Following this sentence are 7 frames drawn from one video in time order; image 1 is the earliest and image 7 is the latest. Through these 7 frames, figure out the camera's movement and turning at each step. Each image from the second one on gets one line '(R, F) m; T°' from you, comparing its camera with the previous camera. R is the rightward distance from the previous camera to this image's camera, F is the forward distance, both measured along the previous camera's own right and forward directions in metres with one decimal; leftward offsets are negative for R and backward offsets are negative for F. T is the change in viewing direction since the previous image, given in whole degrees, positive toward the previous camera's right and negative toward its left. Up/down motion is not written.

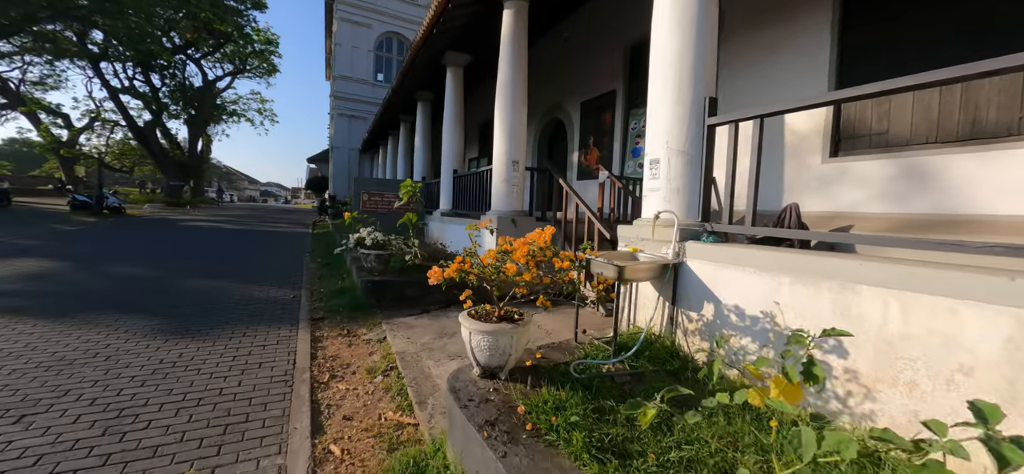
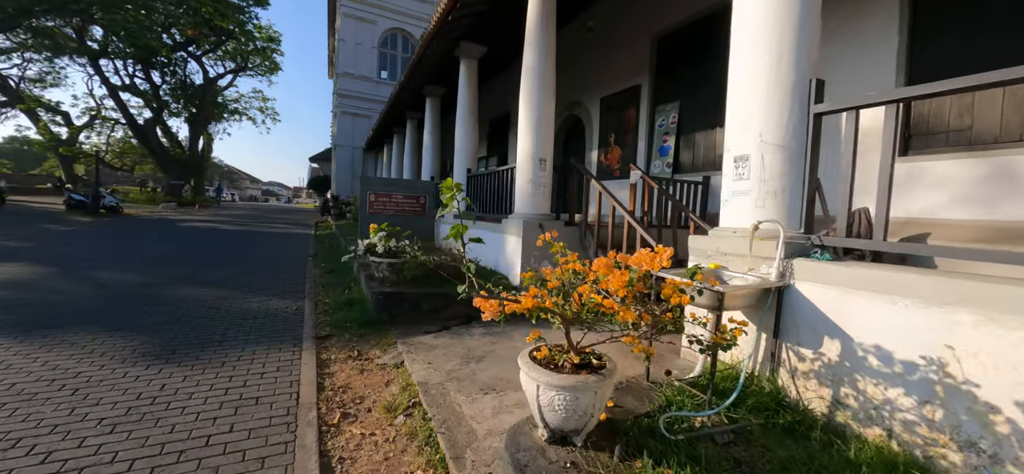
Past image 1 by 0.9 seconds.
(-0.3, +0.5) m; 0°
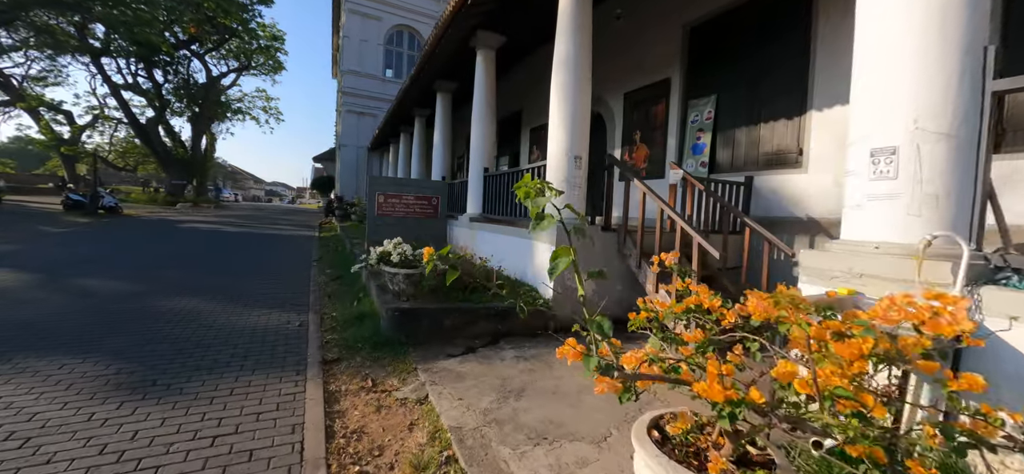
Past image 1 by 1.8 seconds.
(-0.3, +0.5) m; 0°
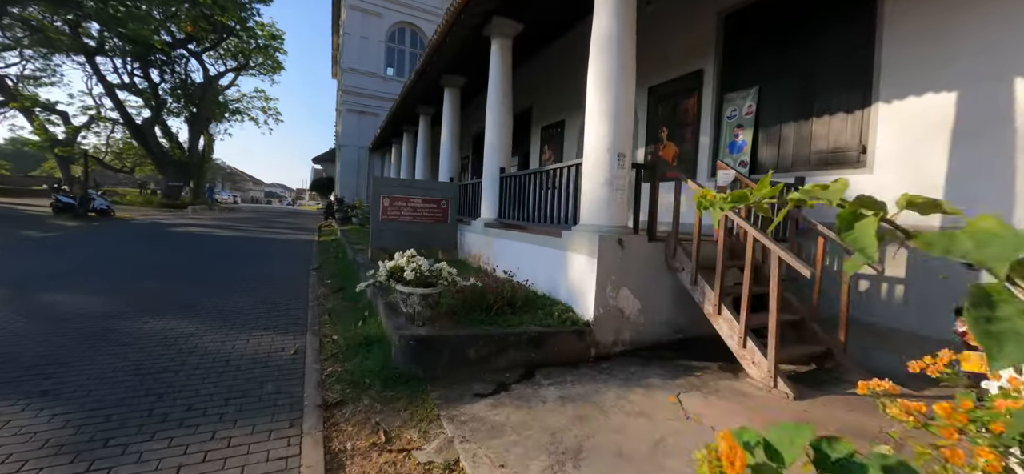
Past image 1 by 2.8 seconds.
(-0.3, +0.6) m; 0°
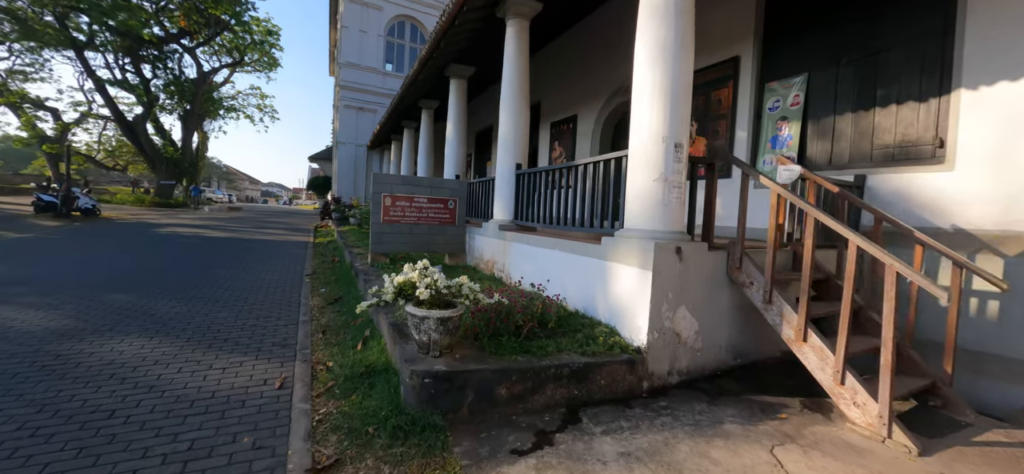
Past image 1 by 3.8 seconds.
(-0.3, +0.6) m; 0°
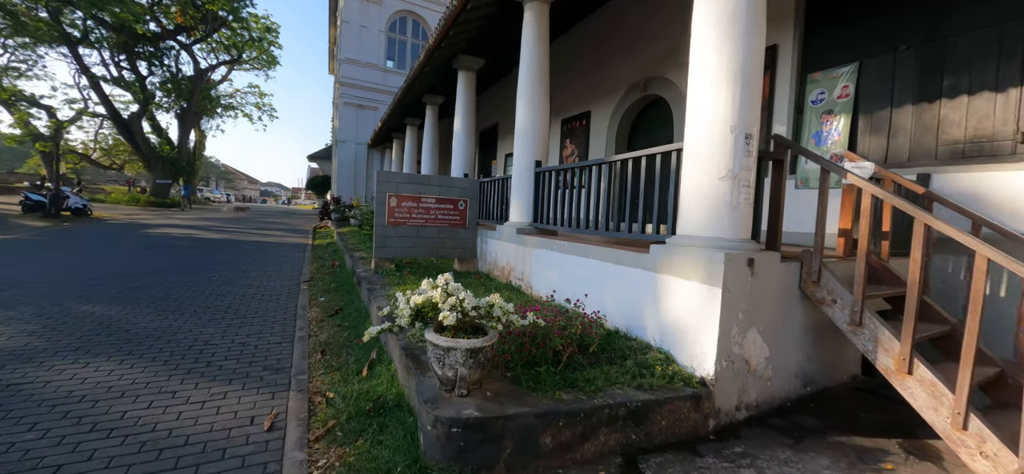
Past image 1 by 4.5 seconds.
(-0.2, +0.5) m; 0°
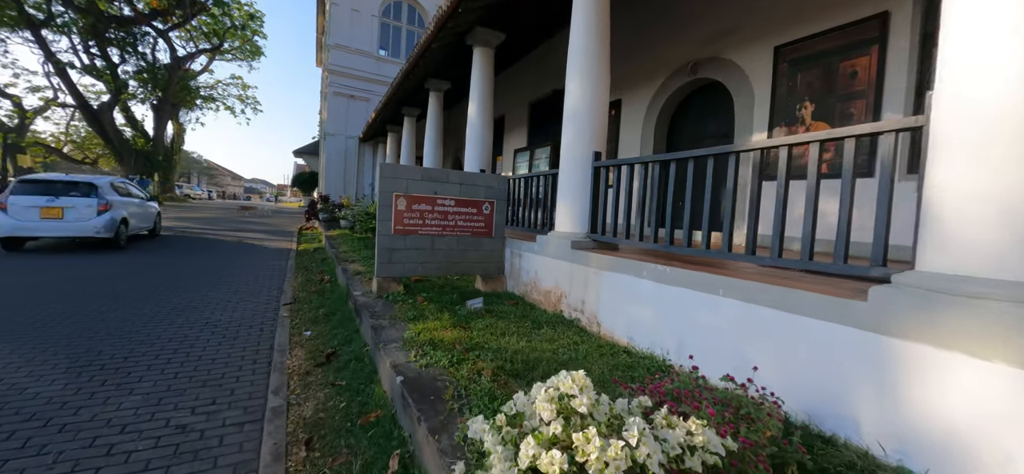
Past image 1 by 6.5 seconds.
(-0.6, +1.2) m; +2°
